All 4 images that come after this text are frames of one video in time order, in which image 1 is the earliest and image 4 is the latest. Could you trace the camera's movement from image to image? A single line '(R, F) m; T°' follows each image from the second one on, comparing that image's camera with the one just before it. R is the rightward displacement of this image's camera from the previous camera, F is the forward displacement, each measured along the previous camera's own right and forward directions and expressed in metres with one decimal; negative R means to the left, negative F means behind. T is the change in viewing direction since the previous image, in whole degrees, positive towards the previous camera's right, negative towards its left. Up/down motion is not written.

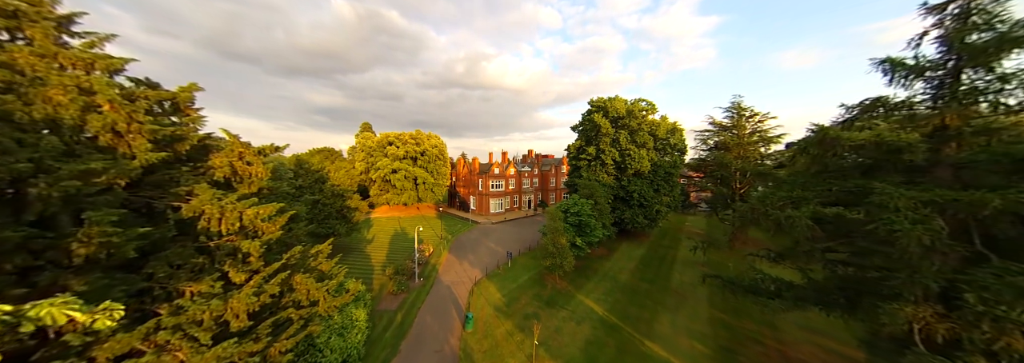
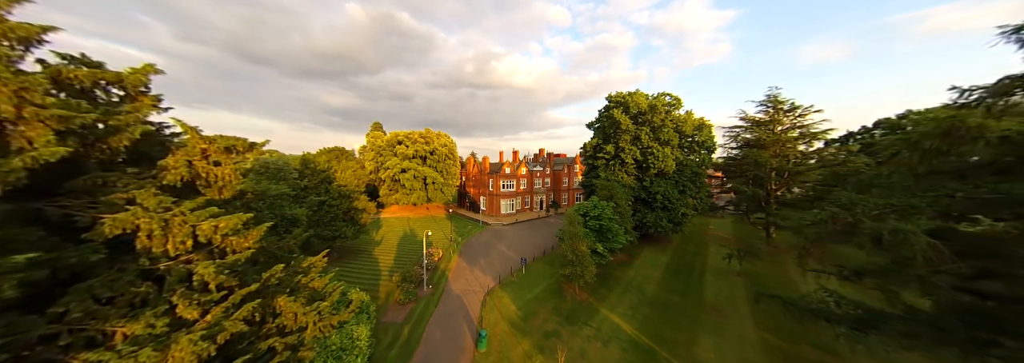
(-0.5, +1.6) m; -2°
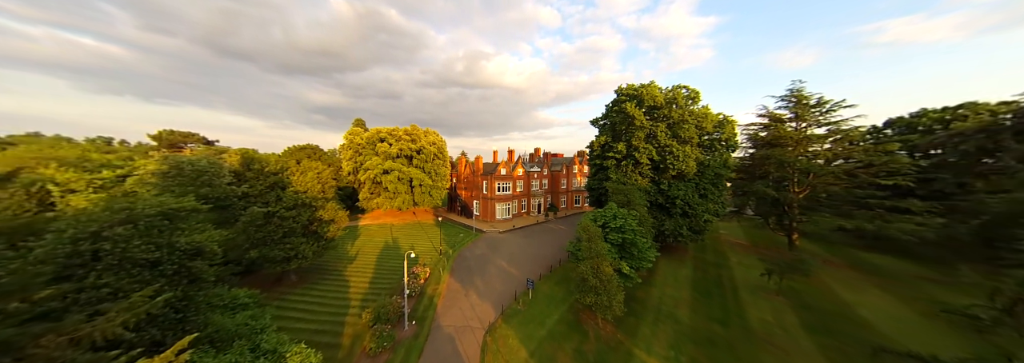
(-1.0, +3.9) m; +2°
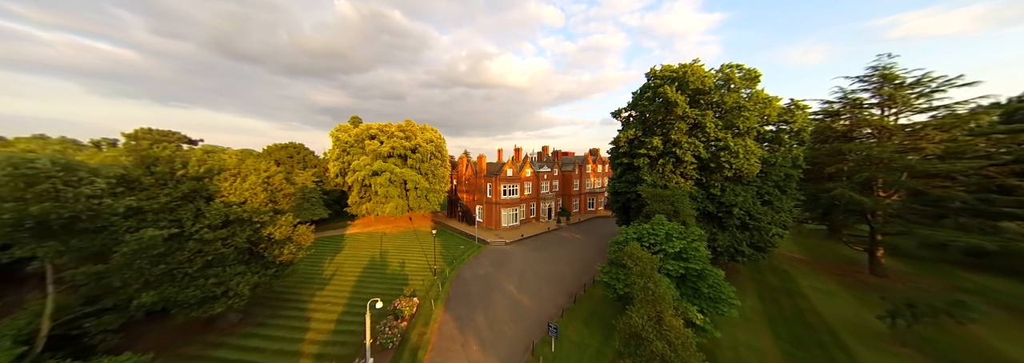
(-0.6, +4.9) m; -1°
